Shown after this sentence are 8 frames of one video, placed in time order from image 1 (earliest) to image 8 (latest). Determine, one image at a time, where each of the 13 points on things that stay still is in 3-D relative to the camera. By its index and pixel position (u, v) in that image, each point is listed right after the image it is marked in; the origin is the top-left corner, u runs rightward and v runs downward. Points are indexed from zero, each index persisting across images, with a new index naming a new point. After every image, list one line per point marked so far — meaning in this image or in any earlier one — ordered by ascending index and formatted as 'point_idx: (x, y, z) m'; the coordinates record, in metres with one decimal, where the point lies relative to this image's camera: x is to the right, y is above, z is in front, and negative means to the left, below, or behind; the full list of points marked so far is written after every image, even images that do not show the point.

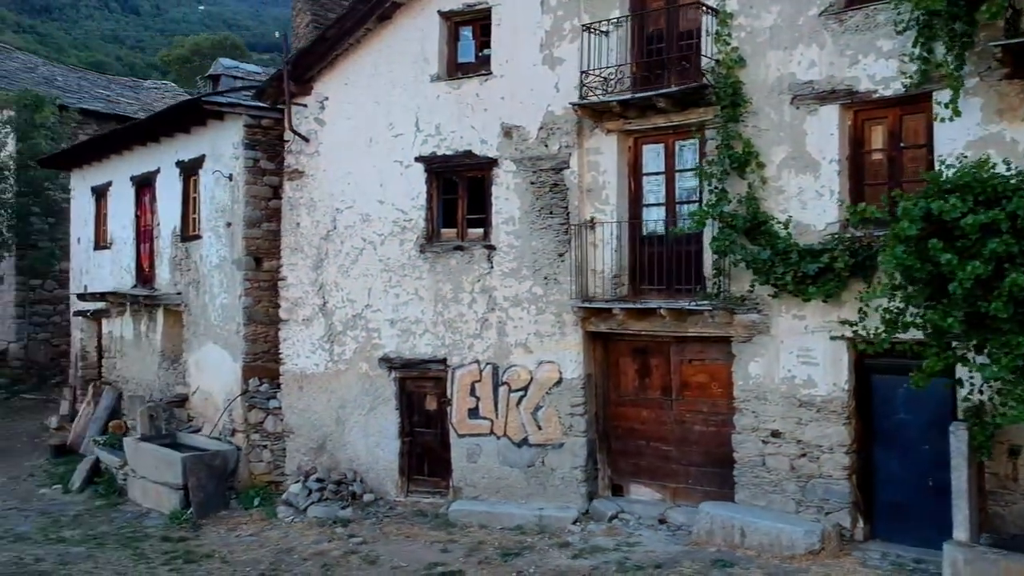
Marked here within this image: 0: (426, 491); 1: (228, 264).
0: (-1.0, -2.2, +9.8) m
1: (-3.5, +0.3, +11.1) m
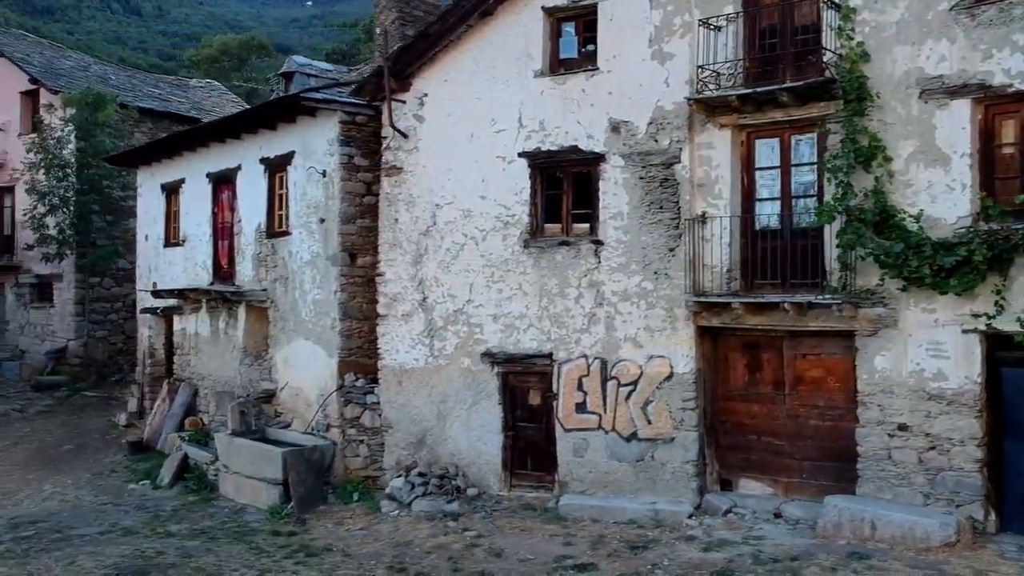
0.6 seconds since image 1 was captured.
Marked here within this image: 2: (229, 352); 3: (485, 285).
0: (+0.2, -2.2, +9.8) m
1: (-2.3, +0.3, +11.1) m
2: (-4.1, -0.9, +12.9) m
3: (-0.3, 0.0, +10.0) m
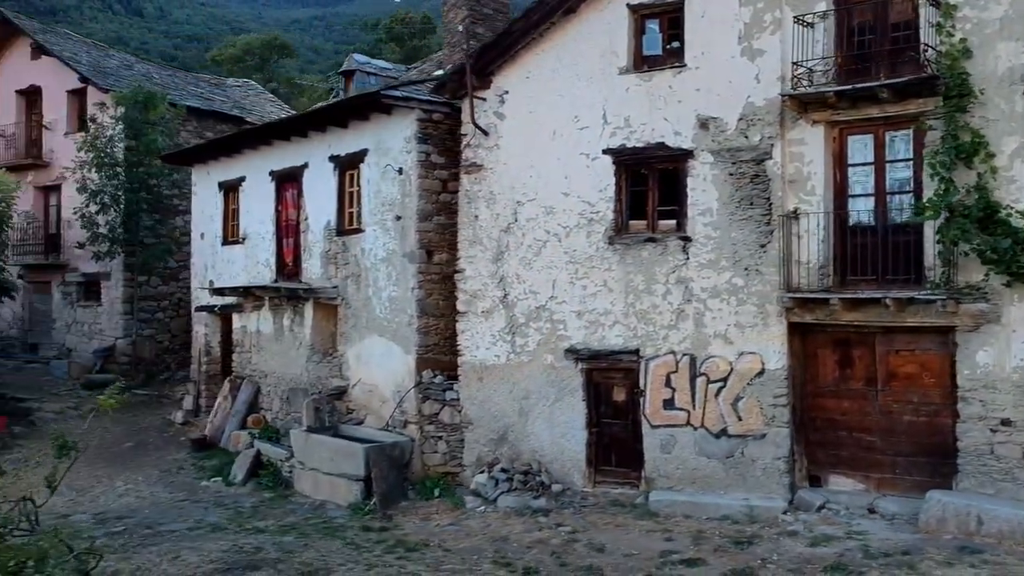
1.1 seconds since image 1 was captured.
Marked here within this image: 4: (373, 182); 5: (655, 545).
0: (+1.1, -2.1, +9.9) m
1: (-1.4, +0.4, +11.1) m
2: (-3.1, -0.9, +13.0) m
3: (+0.6, +0.1, +10.0) m
4: (-1.8, +1.4, +11.5) m
5: (+1.3, -2.4, +8.3) m
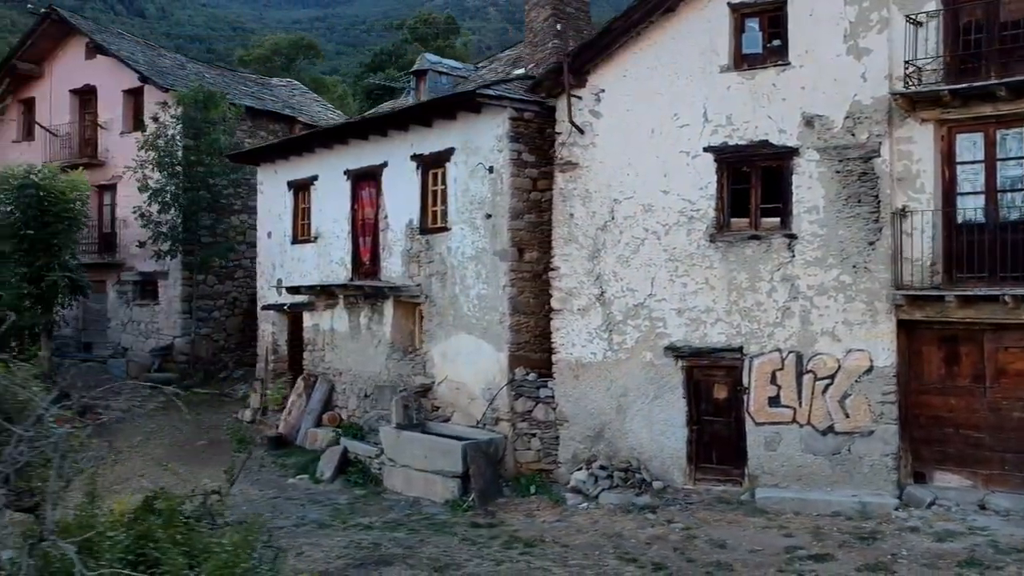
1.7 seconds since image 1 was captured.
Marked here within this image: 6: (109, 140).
0: (+2.2, -2.1, +9.9) m
1: (-0.3, +0.4, +11.2) m
2: (-2.0, -0.8, +13.0) m
3: (+1.7, +0.1, +10.0) m
4: (-0.7, +1.4, +11.5) m
5: (+2.4, -2.3, +8.3) m
6: (-8.3, +3.1, +18.6) m
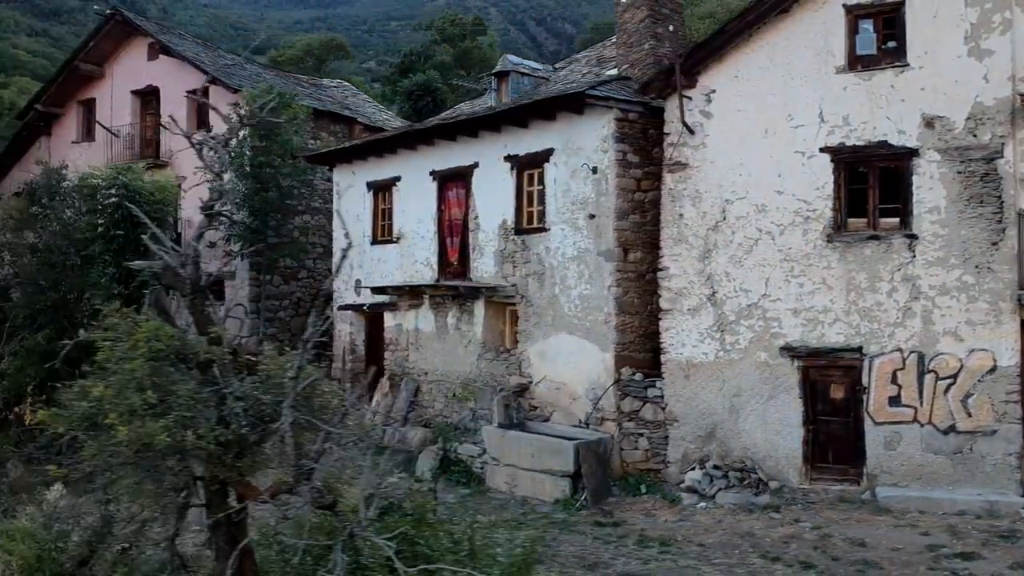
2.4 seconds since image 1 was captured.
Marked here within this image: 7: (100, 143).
0: (+3.5, -2.1, +9.9) m
1: (+1.0, +0.4, +11.2) m
2: (-0.7, -0.8, +13.0) m
3: (+3.0, +0.1, +10.1) m
4: (+0.6, +1.4, +11.6) m
5: (+3.7, -2.3, +8.4) m
6: (-7.0, +3.1, +18.6) m
7: (-8.9, +3.1, +19.6) m
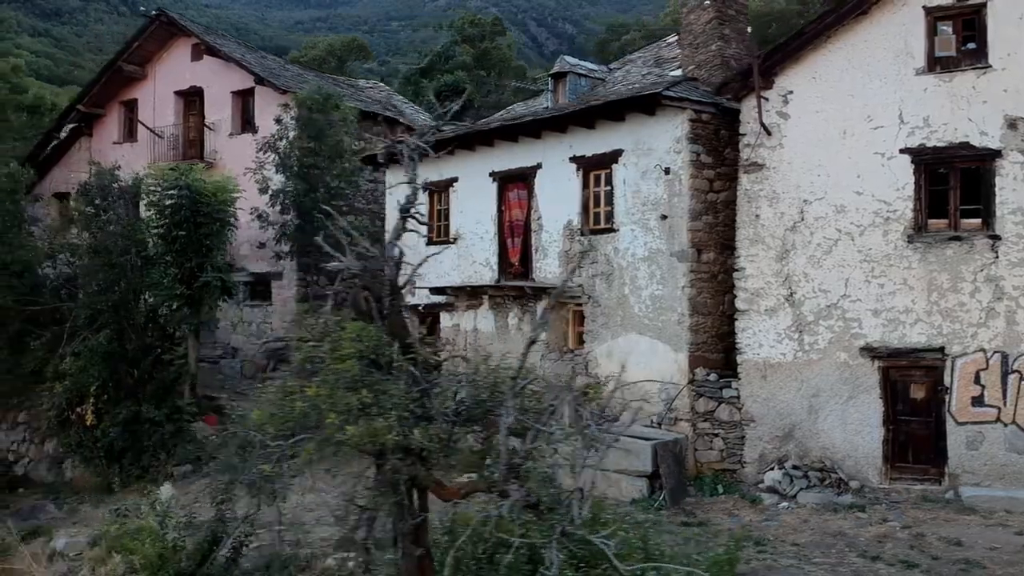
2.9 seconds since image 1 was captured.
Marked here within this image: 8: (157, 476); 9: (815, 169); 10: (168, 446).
0: (+4.4, -2.1, +10.0) m
1: (+1.9, +0.4, +11.3) m
2: (+0.2, -0.9, +13.1) m
3: (+3.9, +0.1, +10.1) m
4: (+1.5, +1.4, +11.6) m
5: (+4.6, -2.3, +8.4) m
6: (-6.1, +3.0, +18.6) m
7: (-8.0, +3.1, +19.6) m
8: (-5.2, -2.8, +13.3) m
9: (+3.5, +1.4, +10.4) m
10: (-5.1, -2.4, +13.5) m
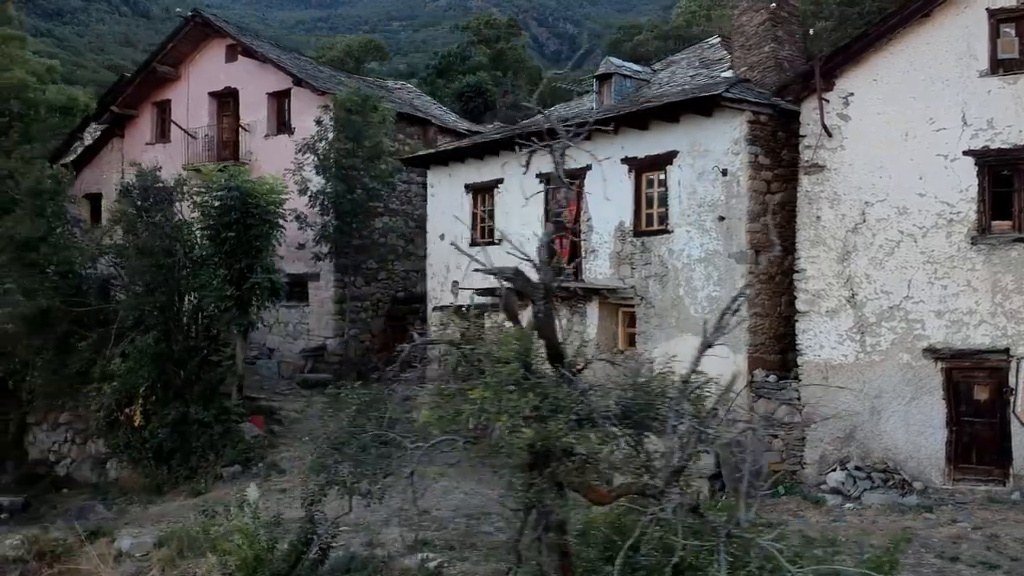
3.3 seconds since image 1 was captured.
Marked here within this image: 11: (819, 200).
0: (+5.1, -2.1, +10.0) m
1: (+2.6, +0.4, +11.3) m
2: (+0.9, -0.9, +13.1) m
3: (+4.7, +0.1, +10.1) m
4: (+2.3, +1.4, +11.7) m
5: (+5.4, -2.4, +8.5) m
6: (-5.4, +3.0, +18.7) m
7: (-7.3, +3.1, +19.6) m
8: (-4.5, -2.8, +13.3) m
9: (+4.2, +1.4, +10.4) m
10: (-4.4, -2.4, +13.5) m
11: (+3.6, +1.0, +10.7) m
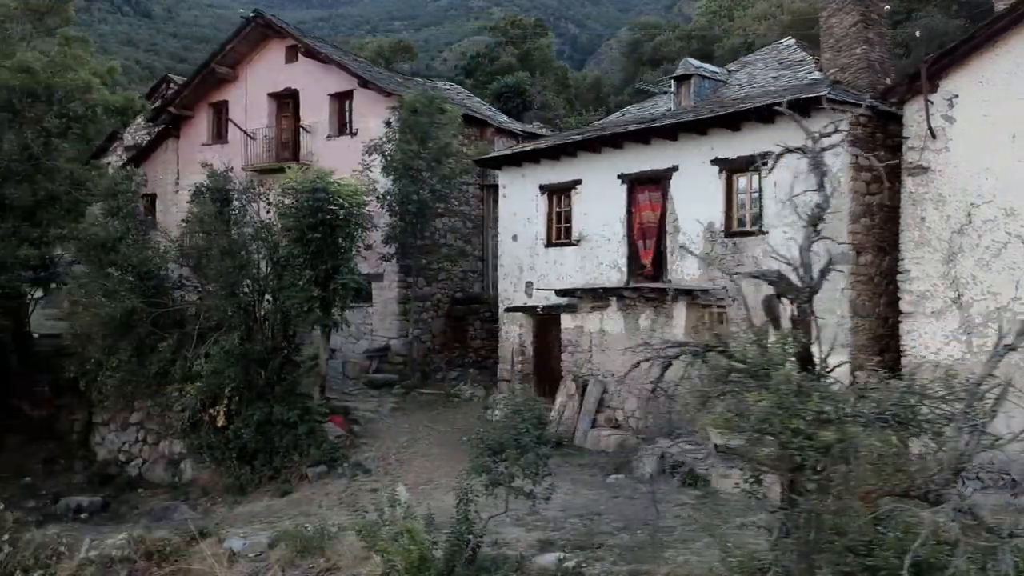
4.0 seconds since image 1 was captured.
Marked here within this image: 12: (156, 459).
0: (+6.4, -2.1, +10.1) m
1: (+3.9, +0.4, +11.3) m
2: (+2.2, -0.9, +13.1) m
3: (+5.9, +0.1, +10.2) m
4: (+3.5, +1.3, +11.7) m
5: (+6.6, -2.4, +8.5) m
6: (-4.2, +3.0, +18.7) m
7: (-6.1, +3.1, +19.7) m
8: (-3.3, -2.8, +13.4) m
9: (+5.4, +1.3, +10.5) m
10: (-3.2, -2.4, +13.6) m
11: (+4.9, +1.0, +10.7) m
12: (-6.2, -3.0, +15.6) m
